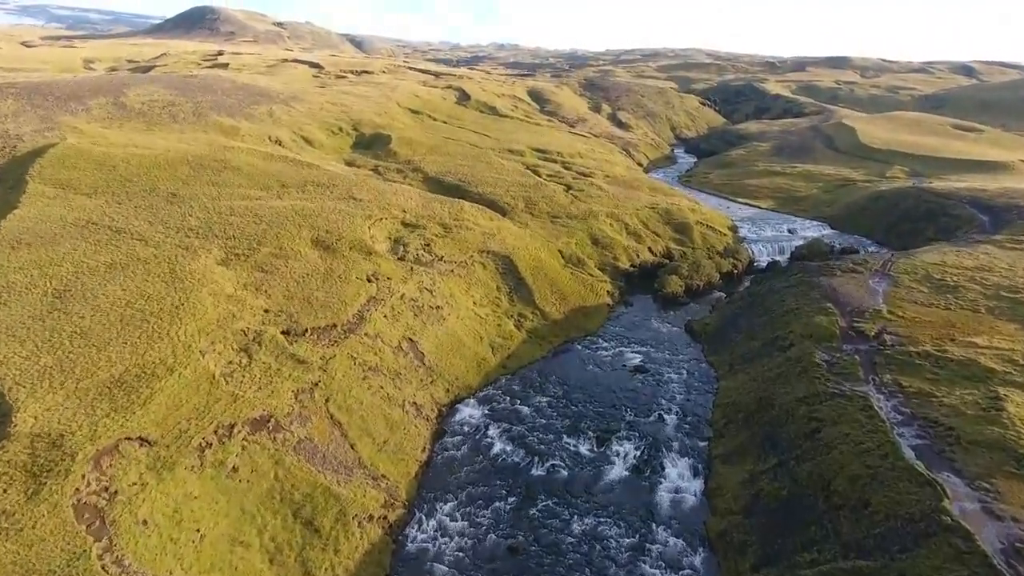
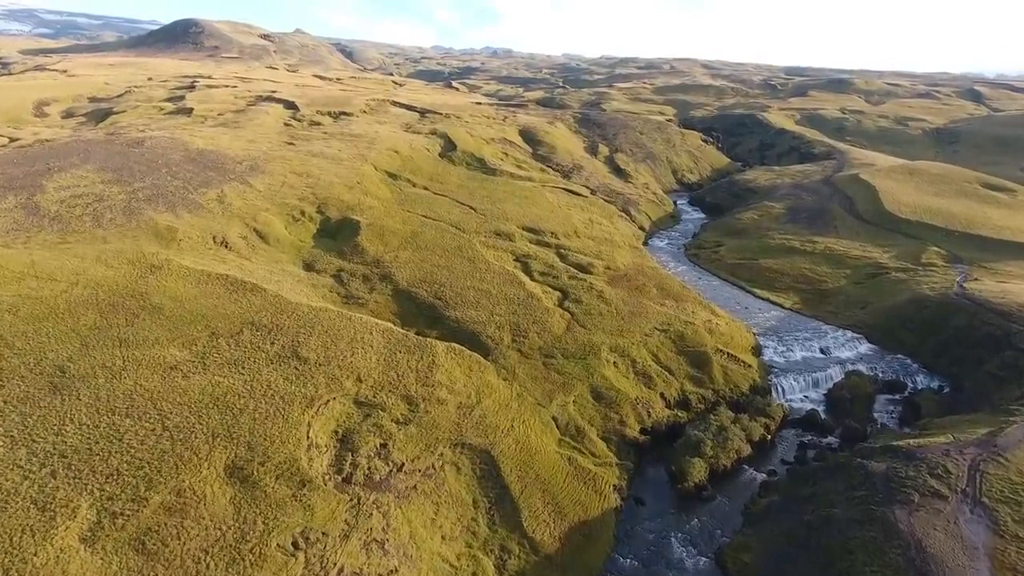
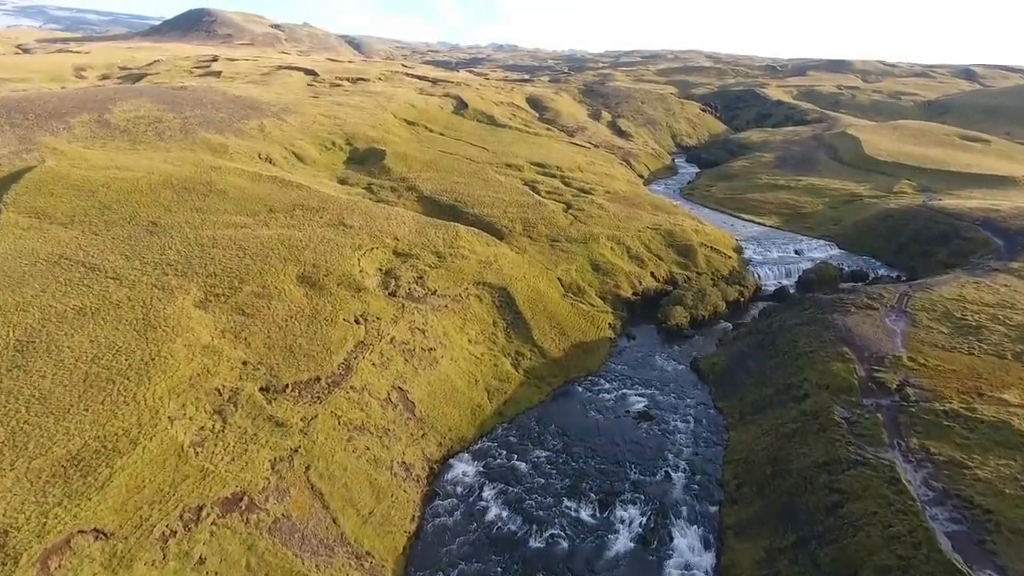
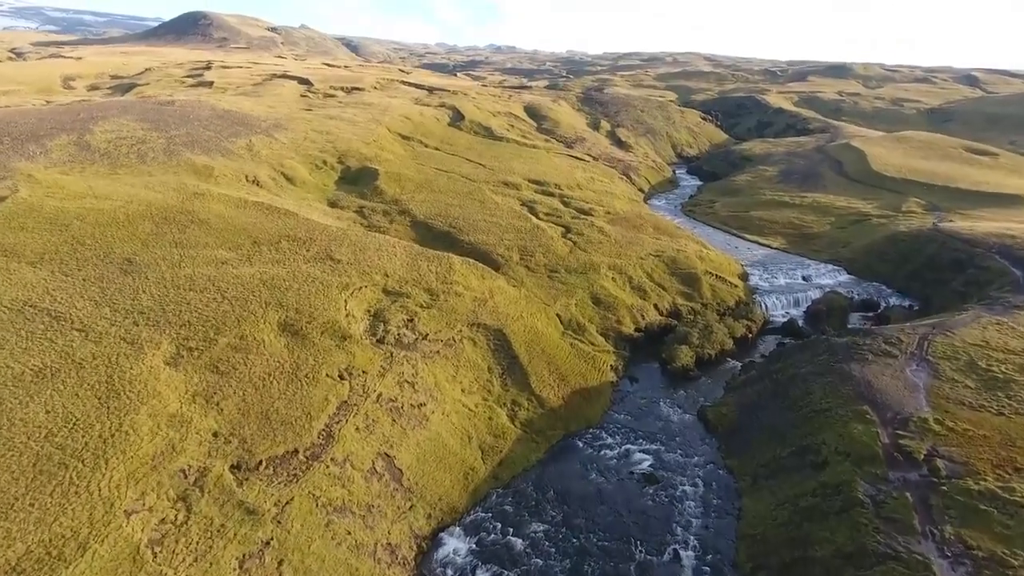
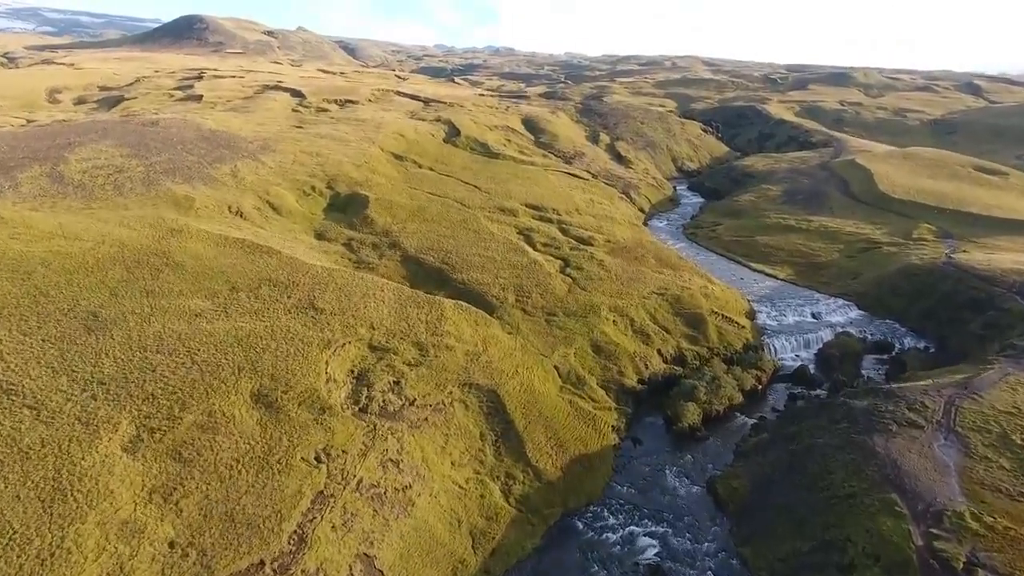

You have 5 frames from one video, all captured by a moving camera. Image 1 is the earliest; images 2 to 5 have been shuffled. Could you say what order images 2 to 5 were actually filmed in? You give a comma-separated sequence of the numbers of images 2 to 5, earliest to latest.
3, 4, 5, 2
